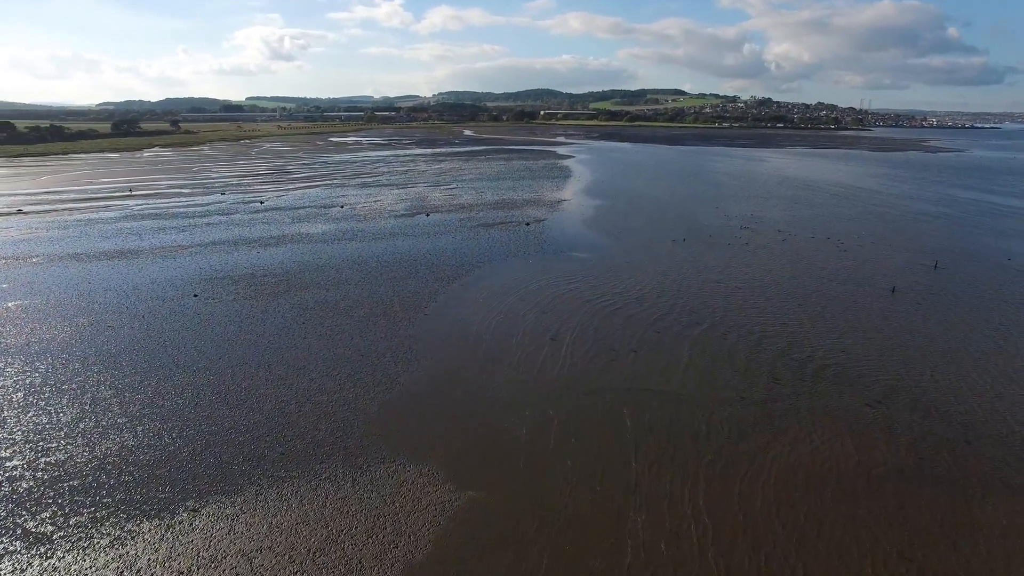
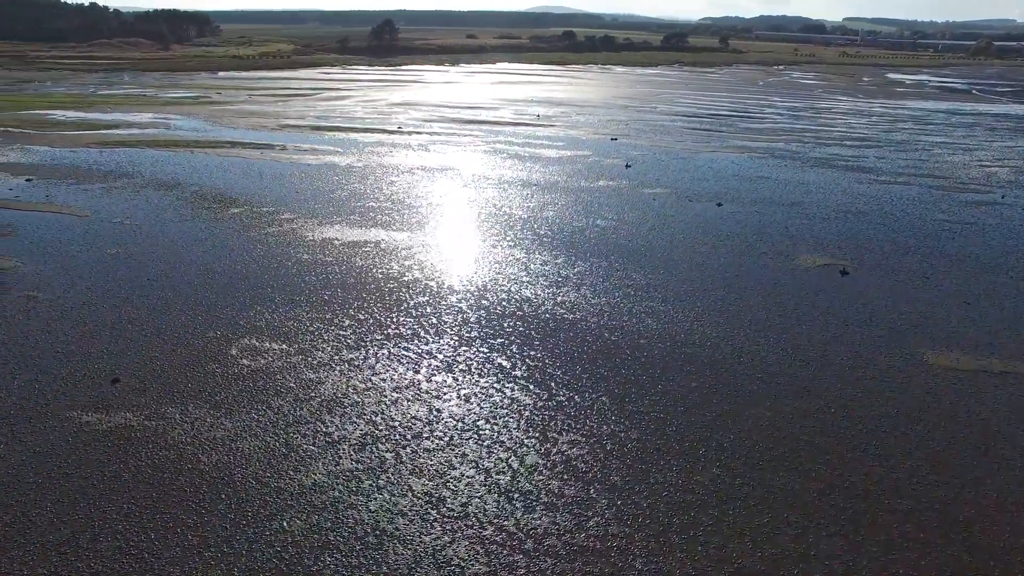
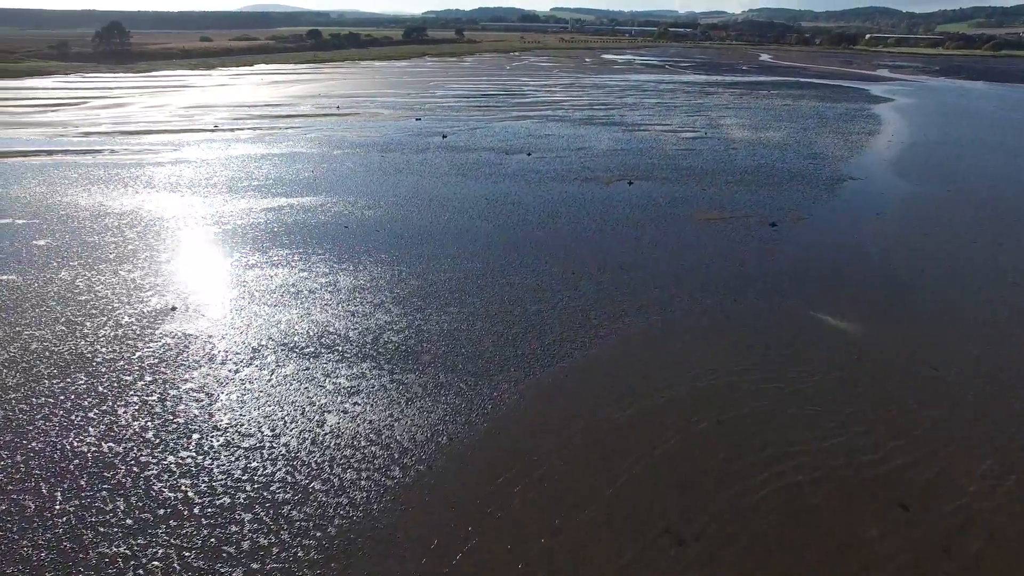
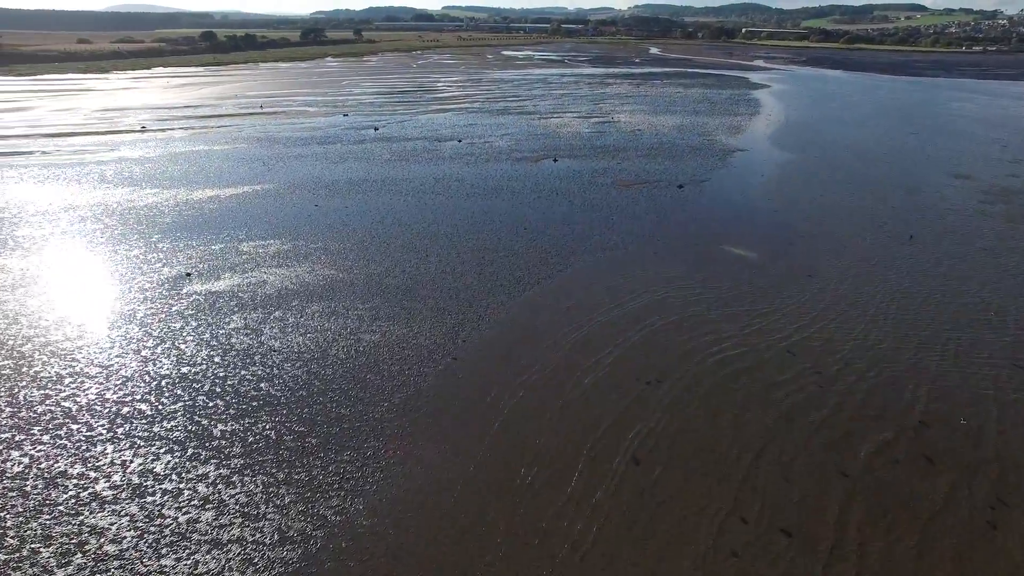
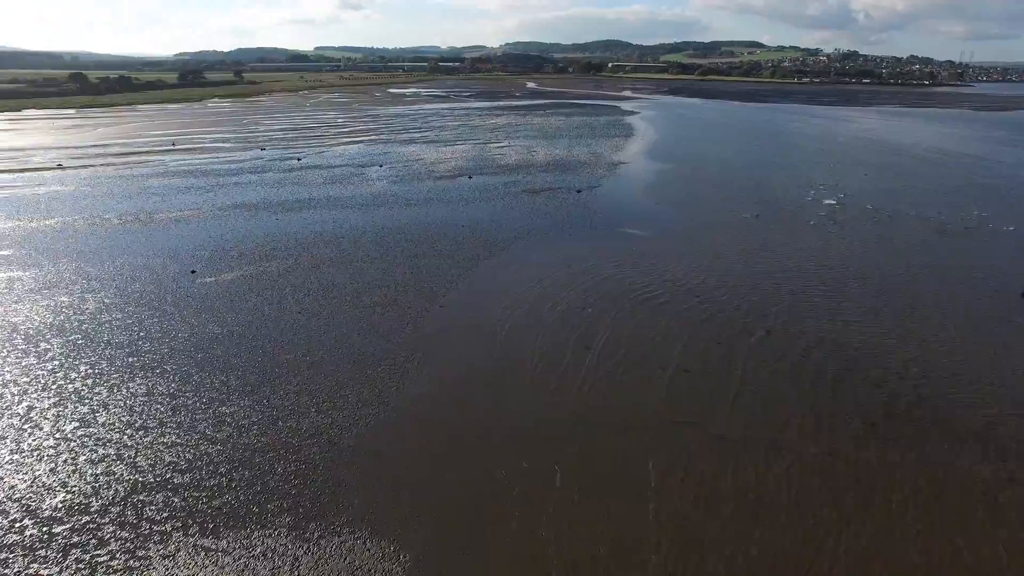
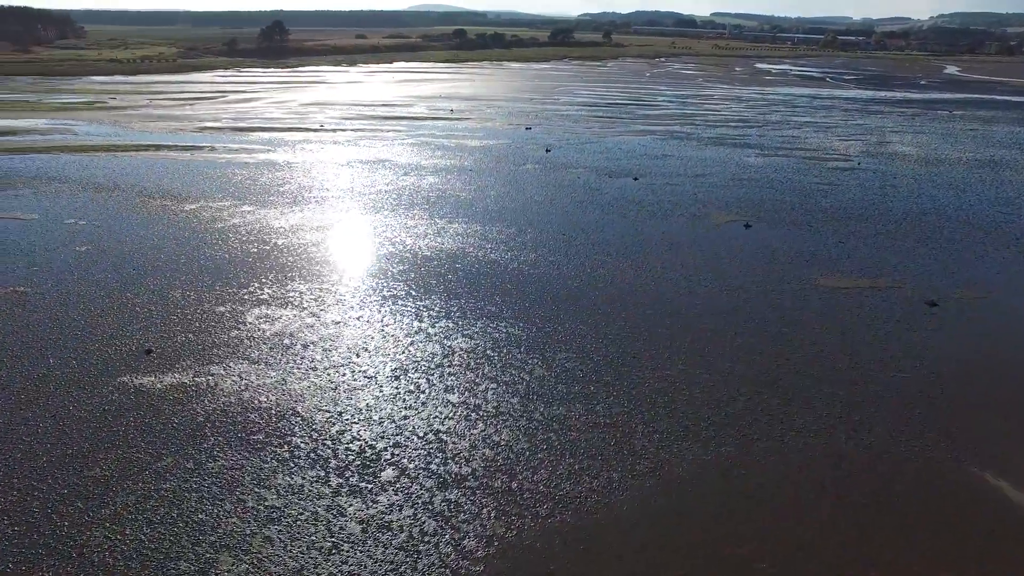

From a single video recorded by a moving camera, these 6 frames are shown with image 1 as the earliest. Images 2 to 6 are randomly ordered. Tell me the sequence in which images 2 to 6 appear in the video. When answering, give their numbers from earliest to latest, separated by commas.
5, 4, 3, 6, 2
